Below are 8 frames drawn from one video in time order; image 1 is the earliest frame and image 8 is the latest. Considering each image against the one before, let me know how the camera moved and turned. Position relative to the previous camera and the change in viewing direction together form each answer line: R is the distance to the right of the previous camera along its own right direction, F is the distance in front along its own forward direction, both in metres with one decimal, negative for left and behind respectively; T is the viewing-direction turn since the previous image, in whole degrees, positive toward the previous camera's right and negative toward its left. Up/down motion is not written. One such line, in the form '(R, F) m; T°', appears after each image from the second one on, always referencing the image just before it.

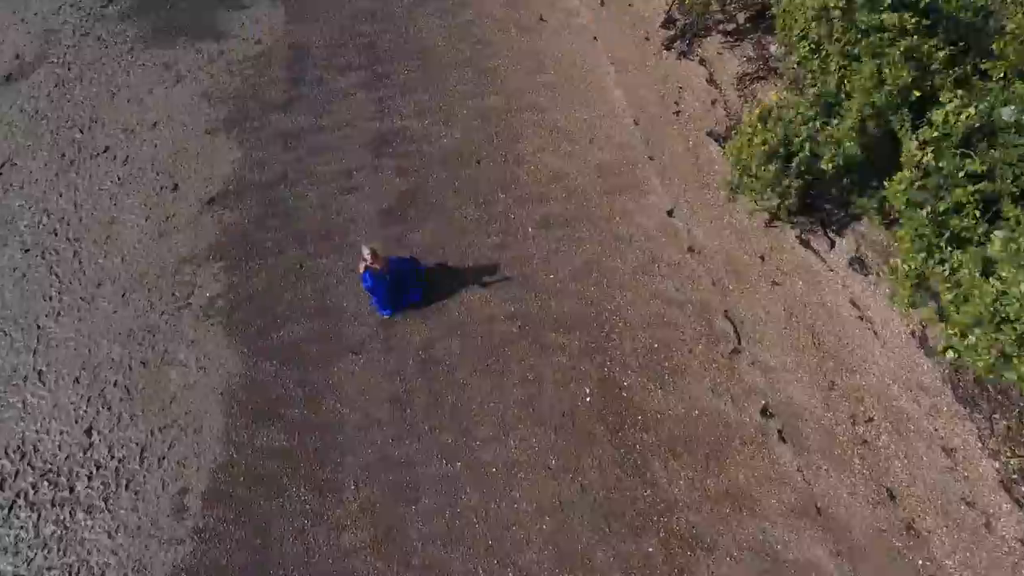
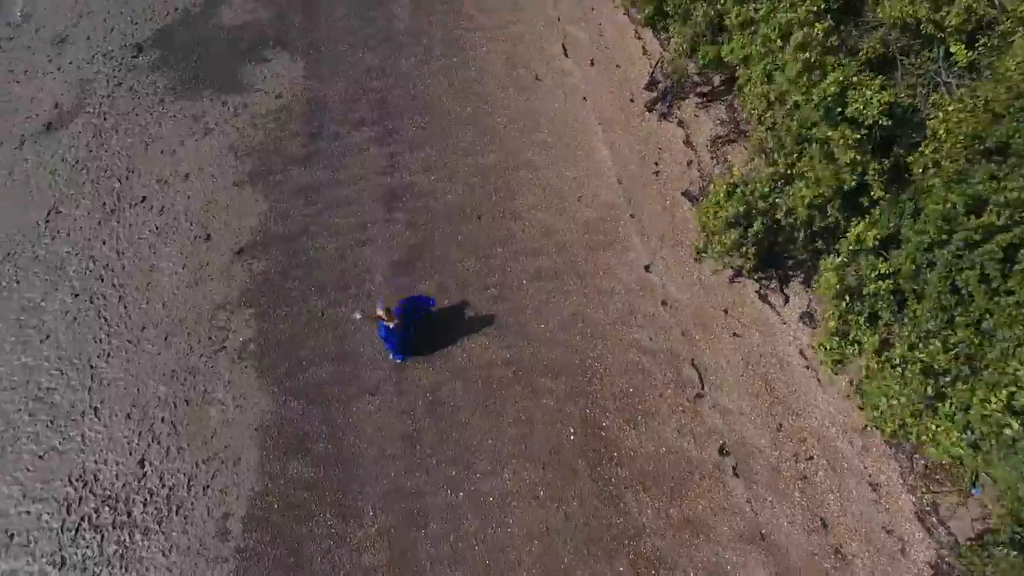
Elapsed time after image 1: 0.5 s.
(0.0, -0.9) m; 0°
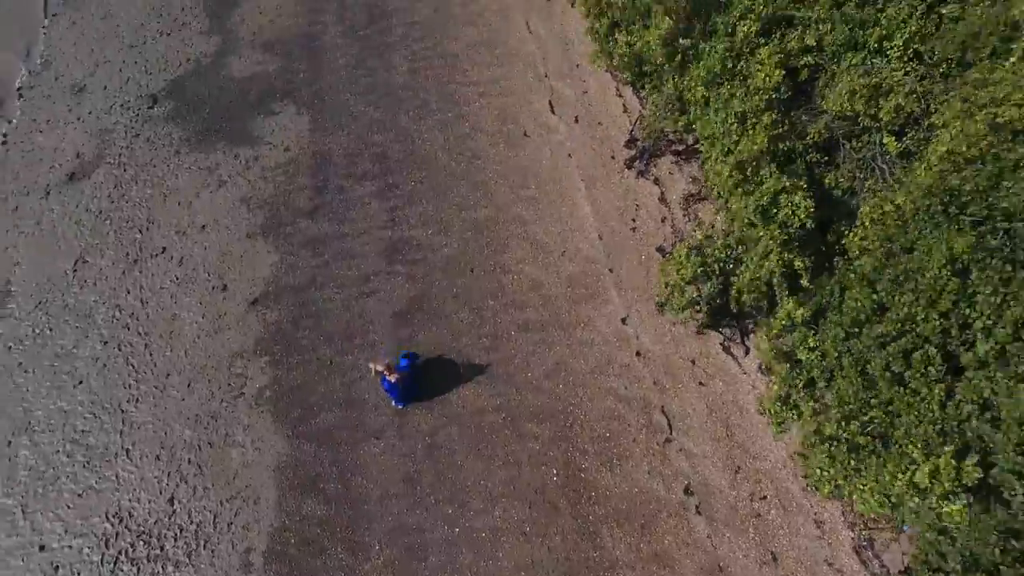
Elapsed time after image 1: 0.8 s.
(+0.1, -0.8) m; 0°
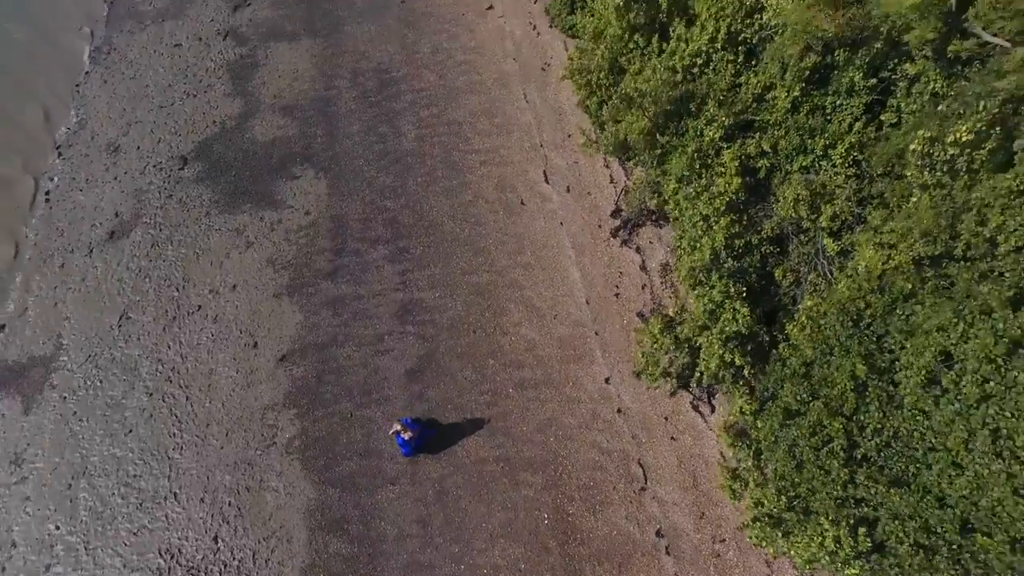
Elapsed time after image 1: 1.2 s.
(0.0, -1.2) m; 0°
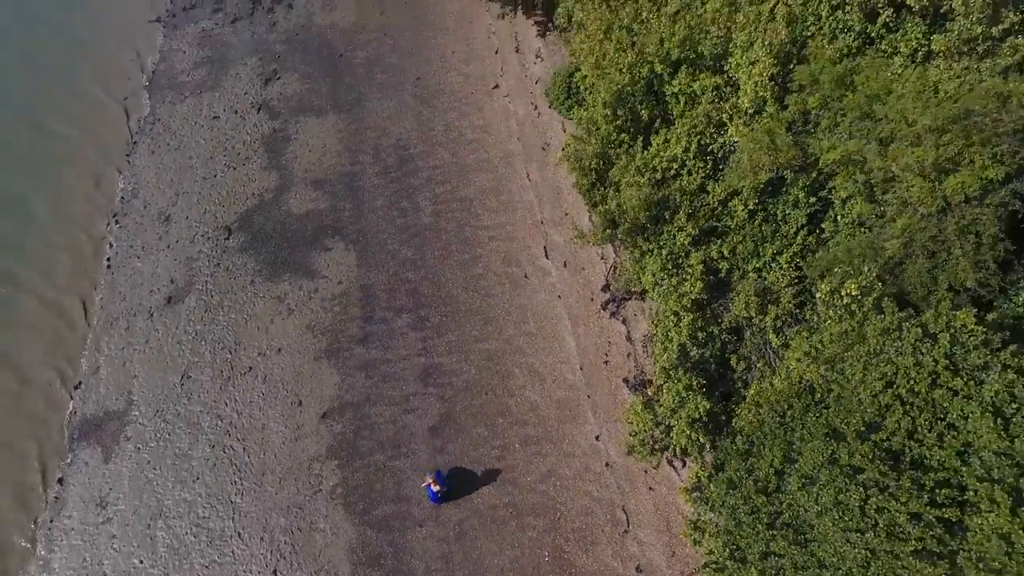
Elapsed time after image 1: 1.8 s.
(-0.1, -1.9) m; 0°
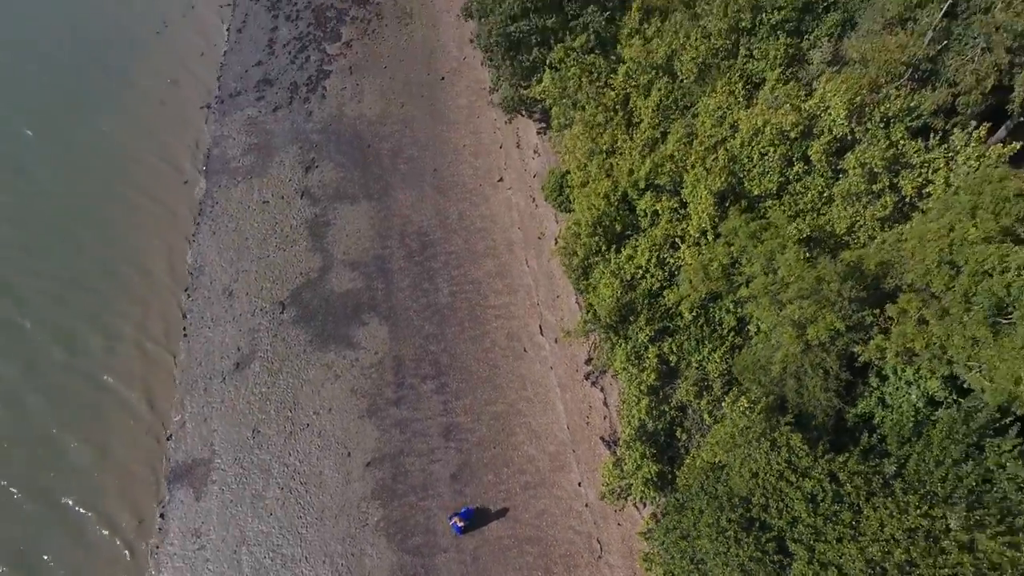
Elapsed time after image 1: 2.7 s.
(-0.1, -3.6) m; 0°
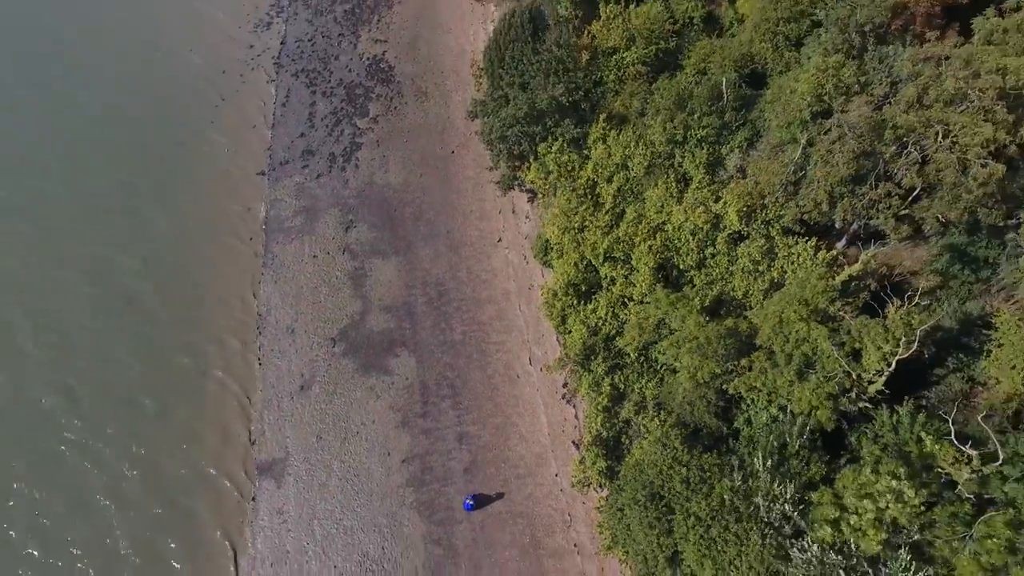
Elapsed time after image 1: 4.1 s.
(+0.1, -6.0) m; 0°
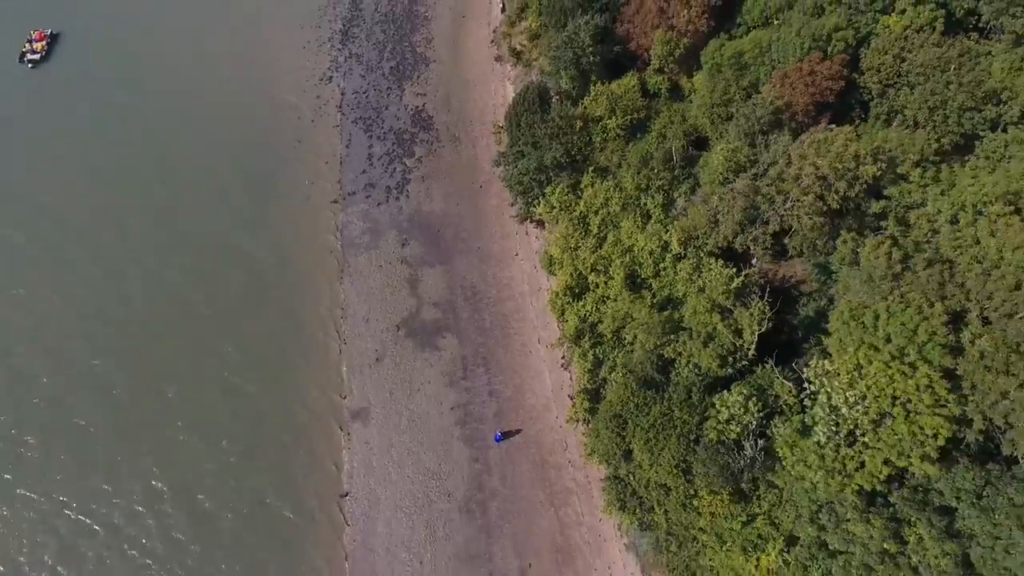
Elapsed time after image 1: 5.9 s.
(-0.4, -9.9) m; 0°
